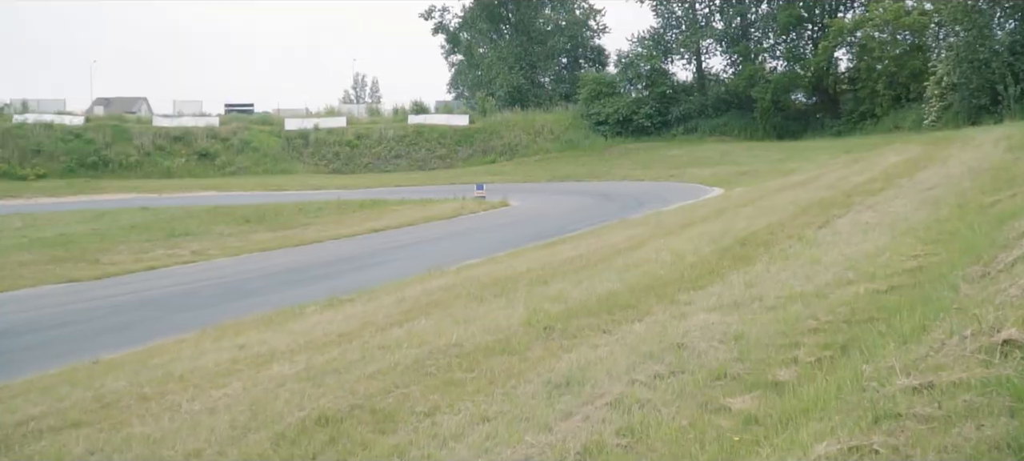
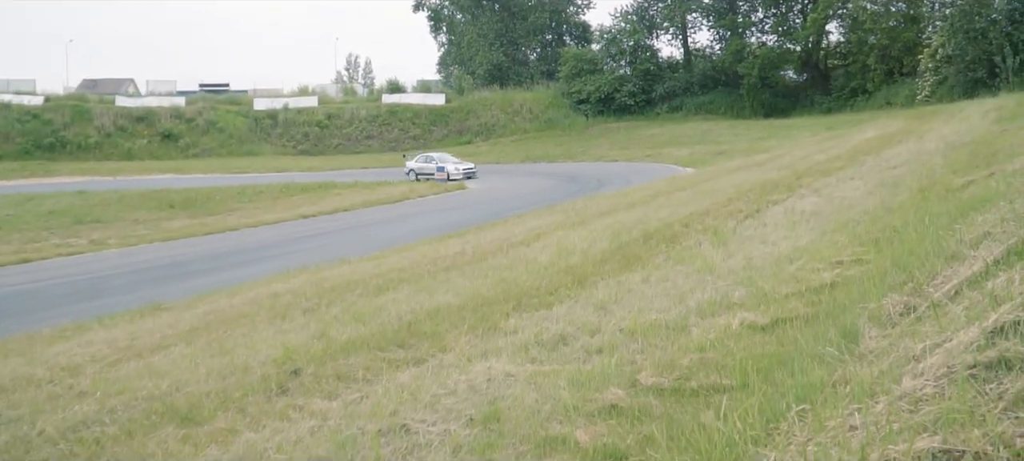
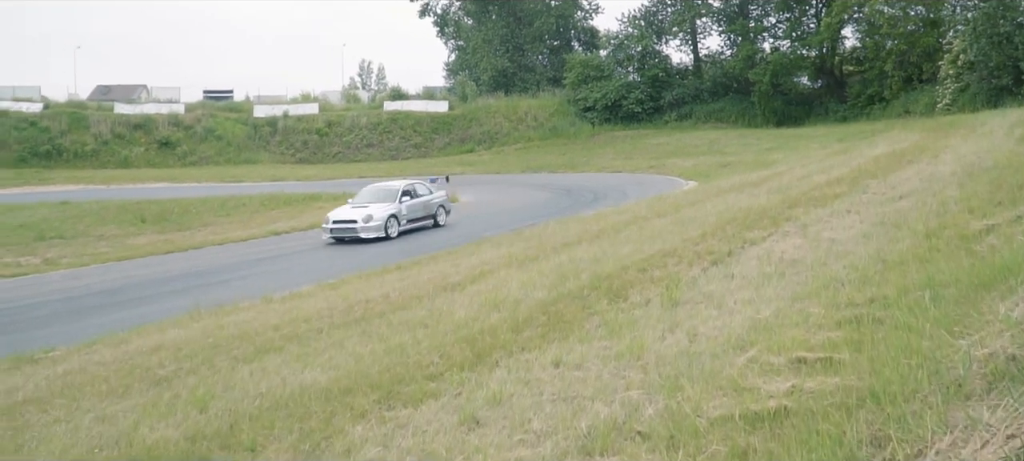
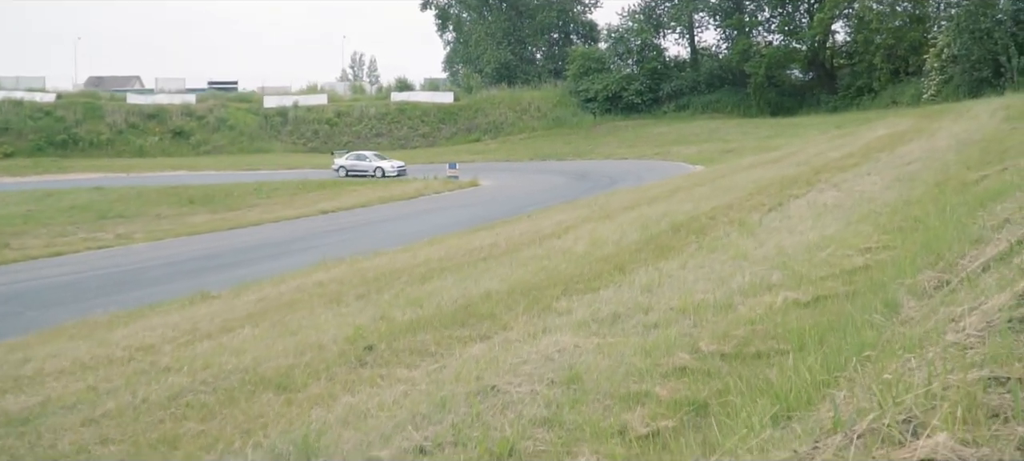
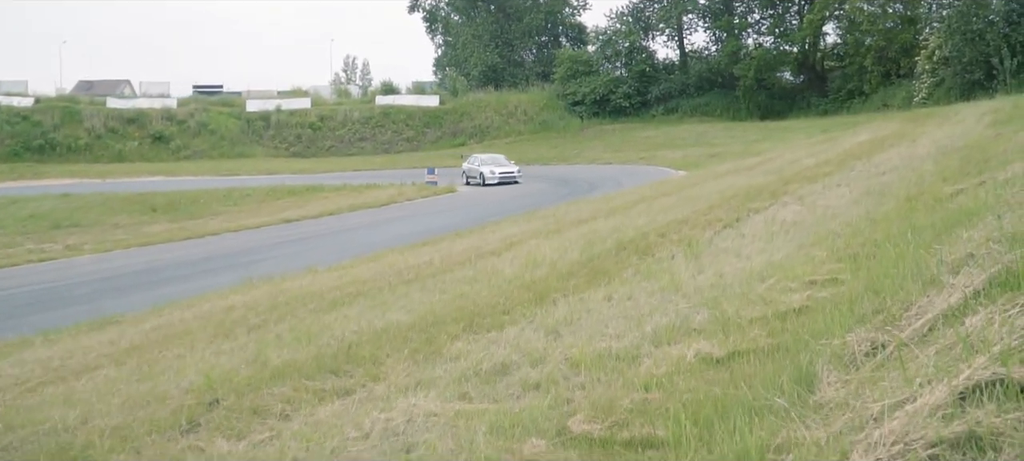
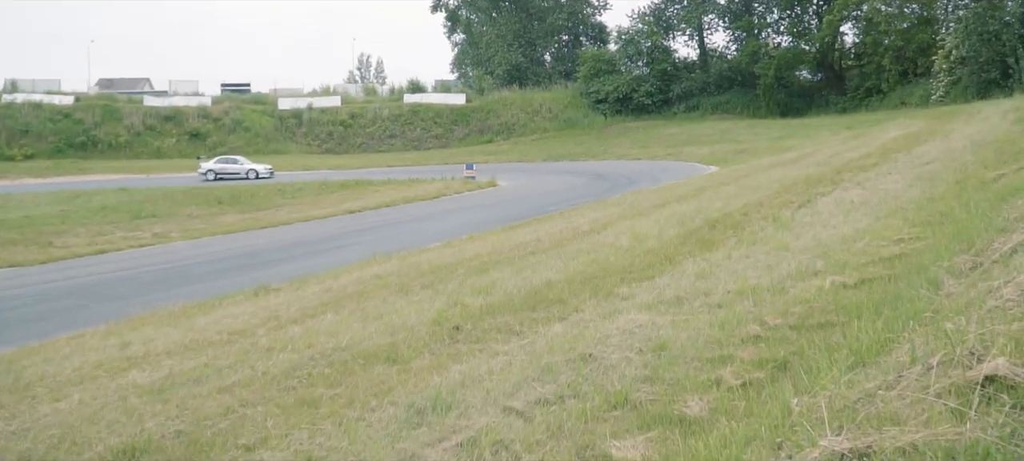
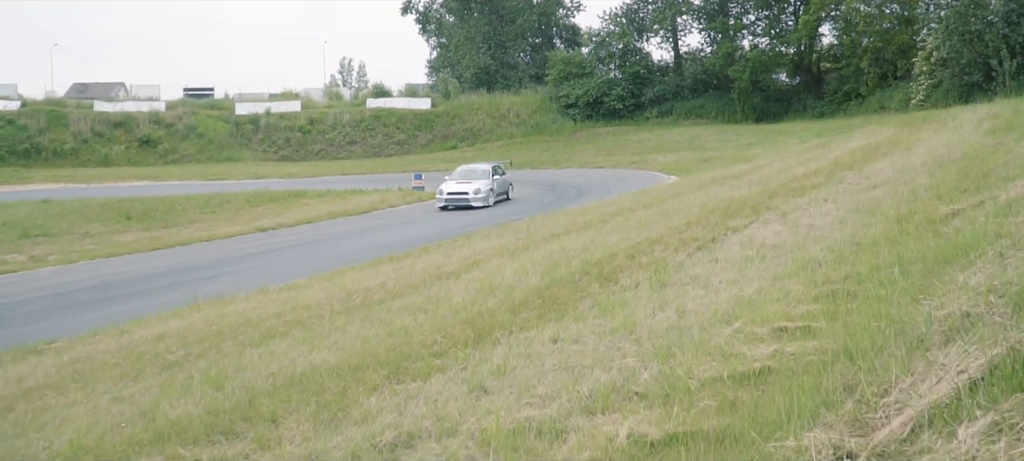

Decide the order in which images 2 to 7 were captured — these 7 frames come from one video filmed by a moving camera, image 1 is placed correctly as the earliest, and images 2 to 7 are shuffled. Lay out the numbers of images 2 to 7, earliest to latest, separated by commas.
6, 4, 2, 5, 7, 3
